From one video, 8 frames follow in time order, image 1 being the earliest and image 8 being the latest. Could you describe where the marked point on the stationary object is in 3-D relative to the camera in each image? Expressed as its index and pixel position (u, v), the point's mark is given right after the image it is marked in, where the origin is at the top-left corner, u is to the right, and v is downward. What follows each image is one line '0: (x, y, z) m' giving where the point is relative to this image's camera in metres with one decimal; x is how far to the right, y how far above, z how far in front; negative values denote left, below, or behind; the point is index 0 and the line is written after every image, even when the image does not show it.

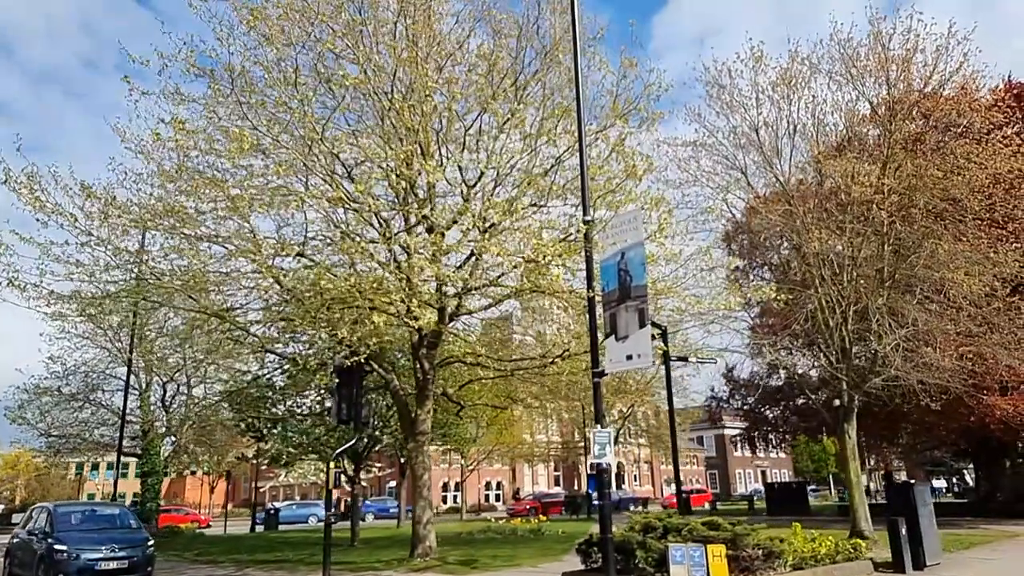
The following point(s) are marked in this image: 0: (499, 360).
0: (-0.4, -2.1, +19.4) m
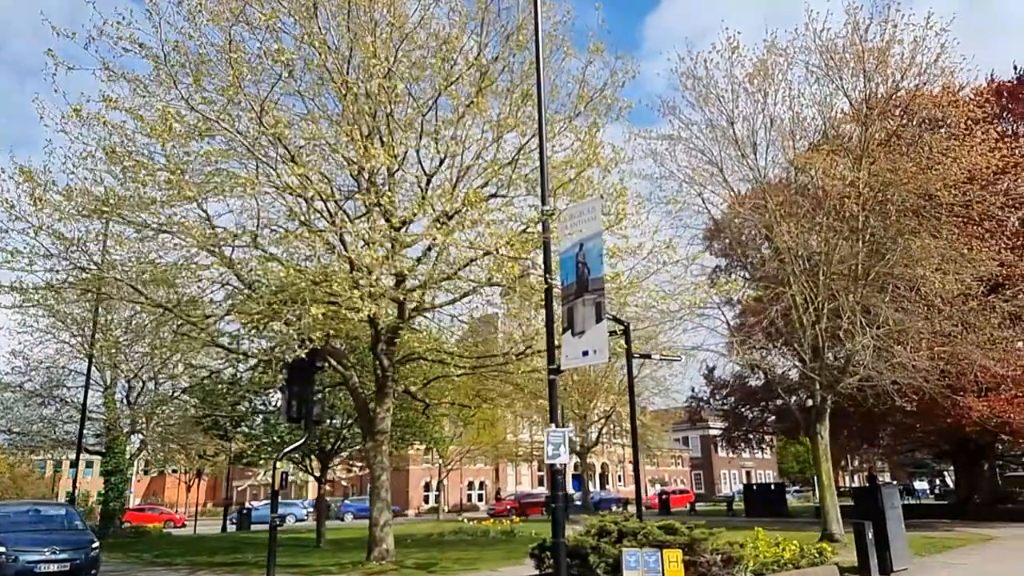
0: (-1.4, -1.9, +18.7) m
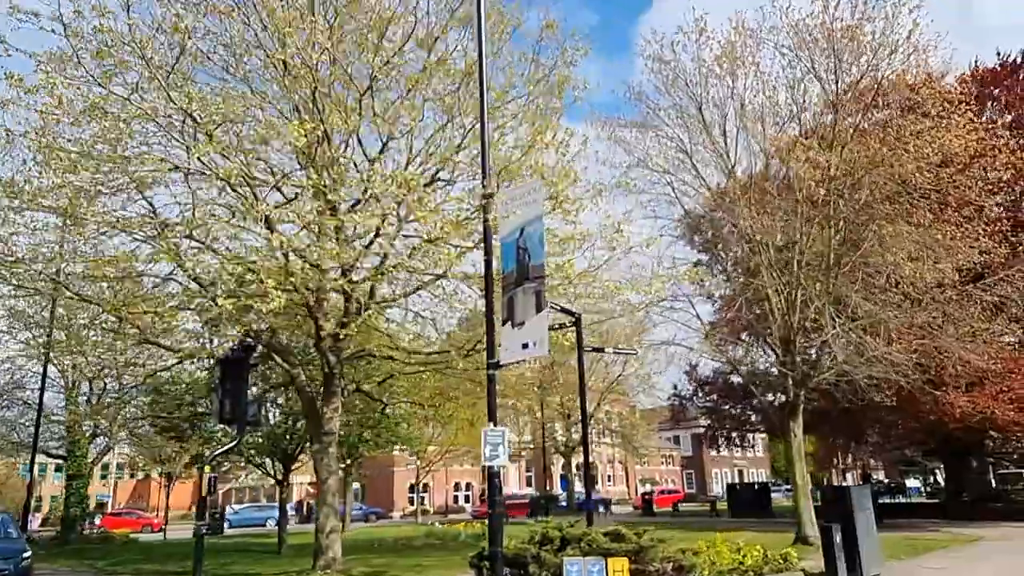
0: (-2.6, -1.7, +17.8) m
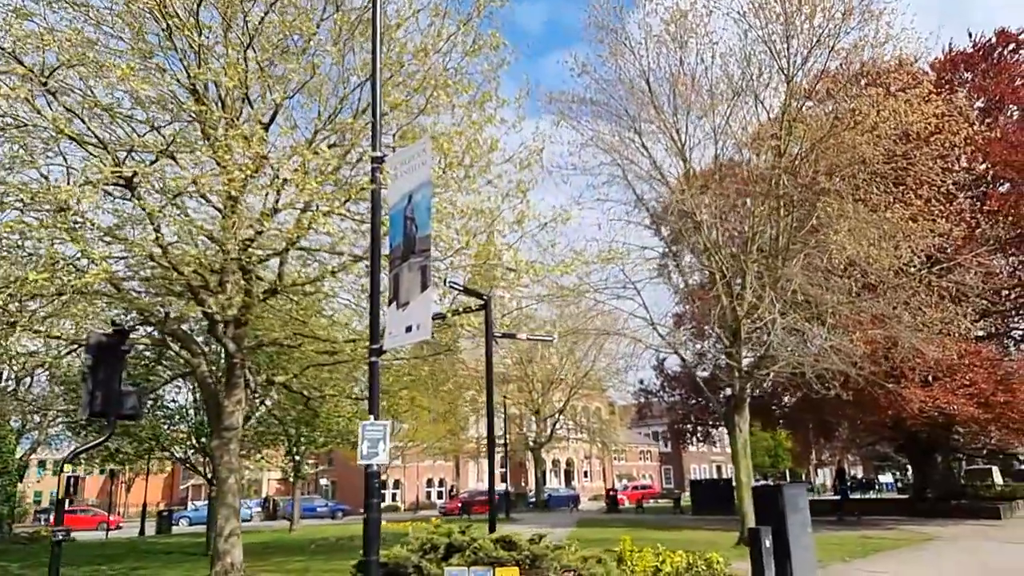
0: (-4.5, -1.3, +16.4) m
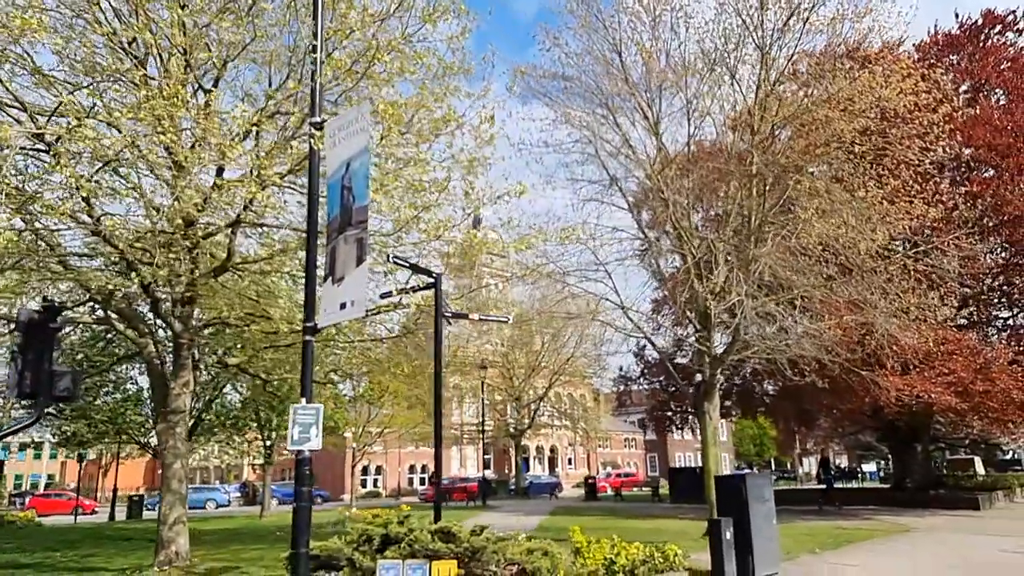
0: (-5.4, -0.8, +15.7) m
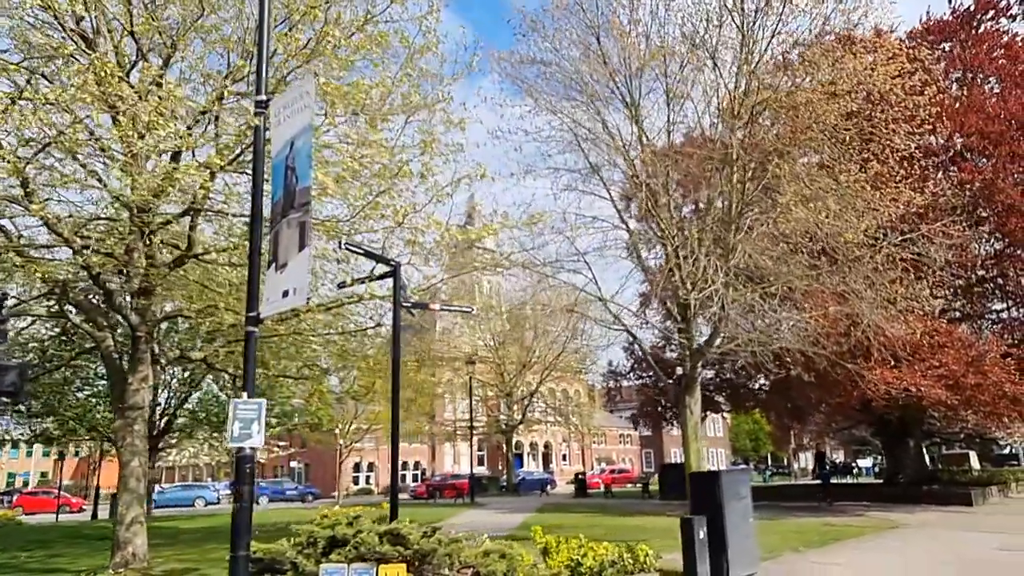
0: (-6.0, -0.6, +15.2) m
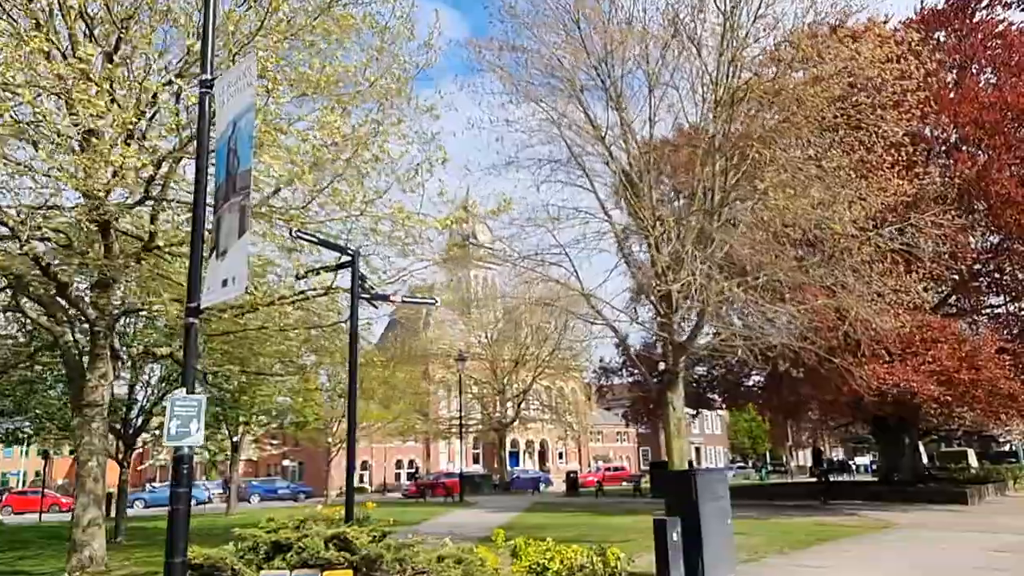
0: (-6.6, -0.4, +14.6) m
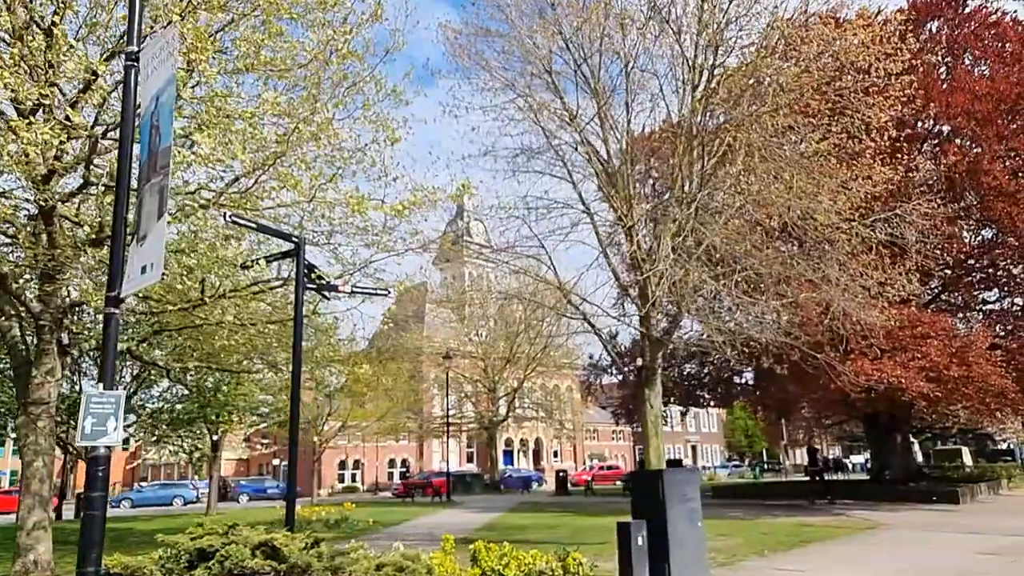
0: (-7.3, -0.3, +14.0) m
